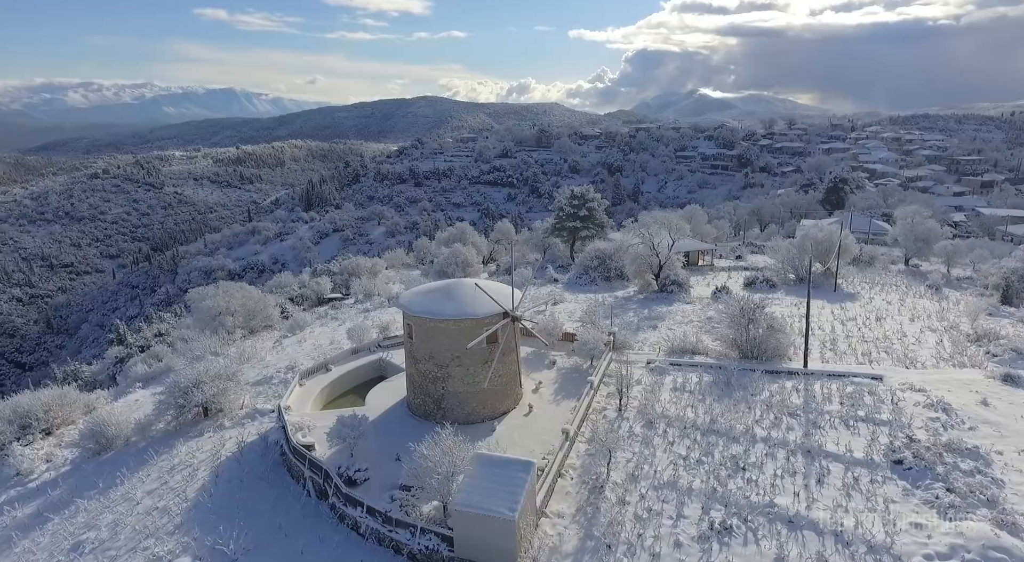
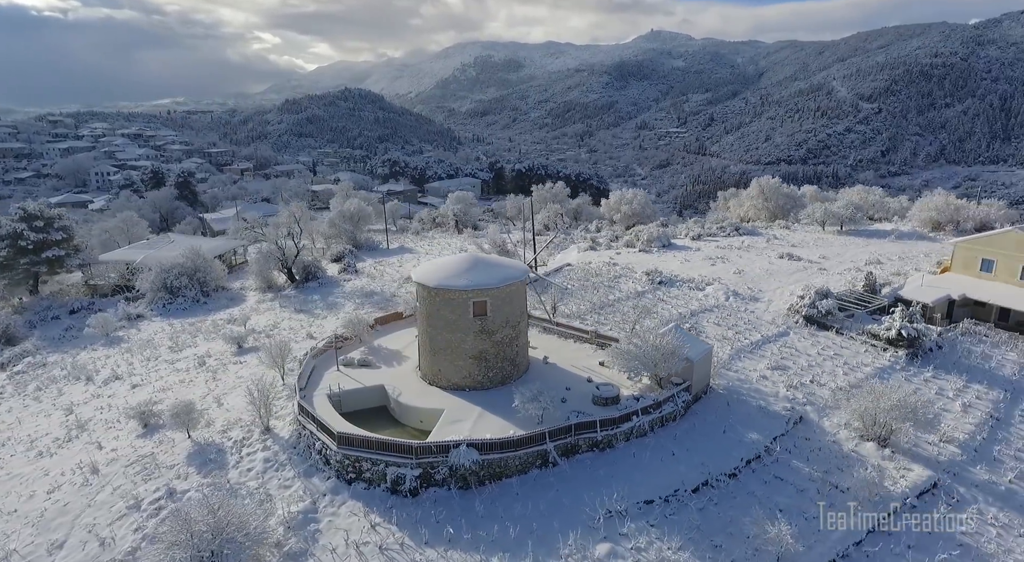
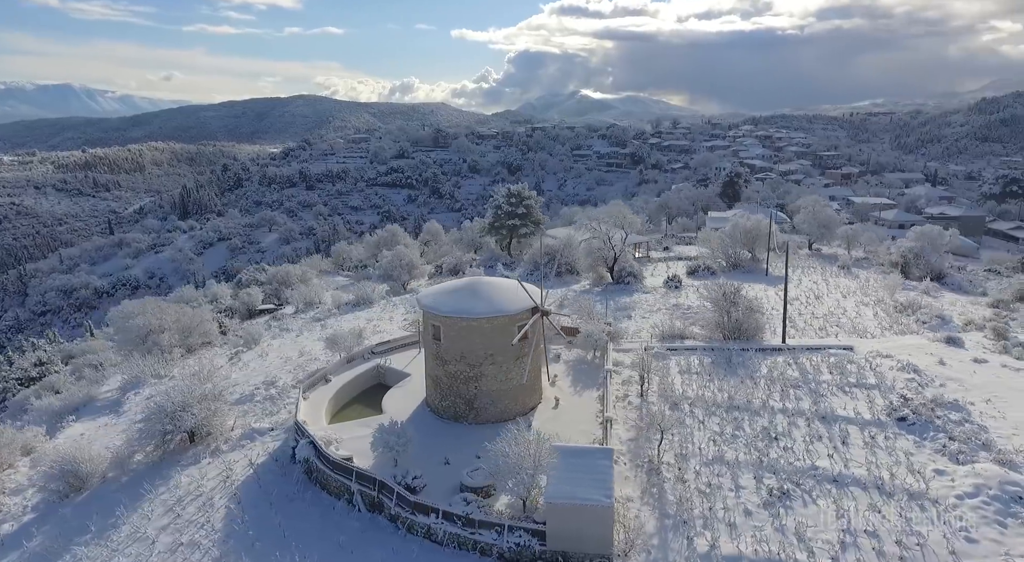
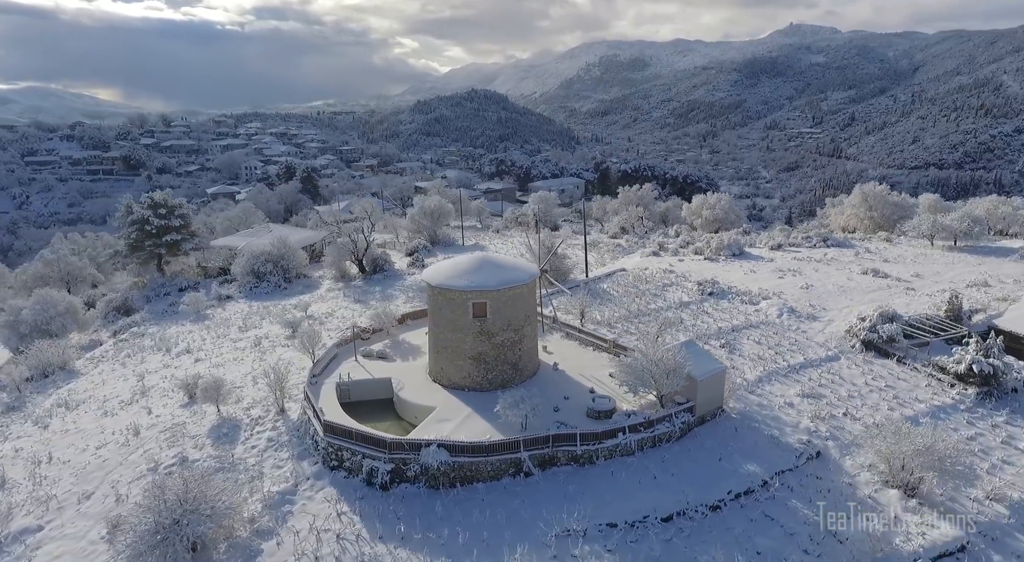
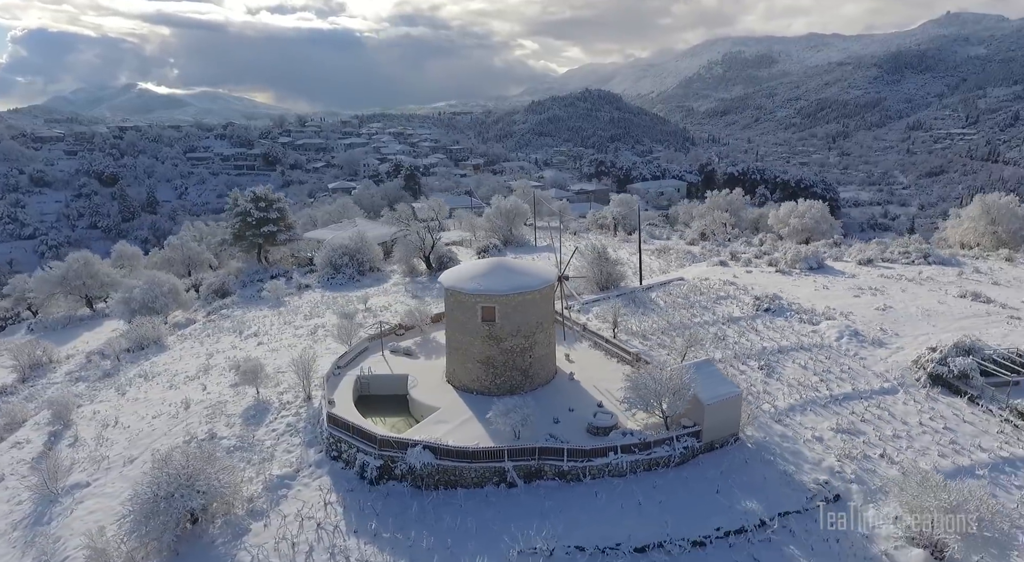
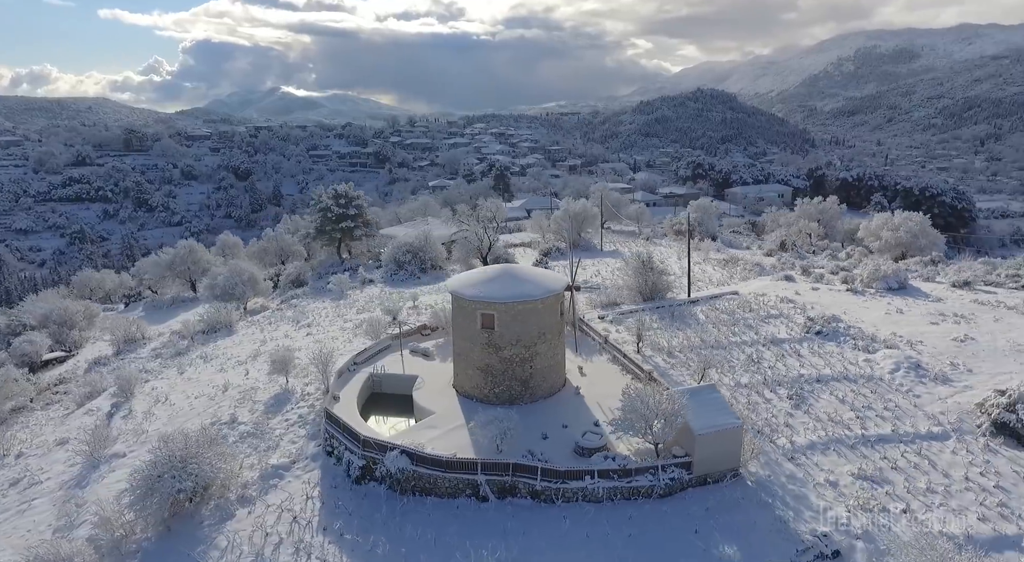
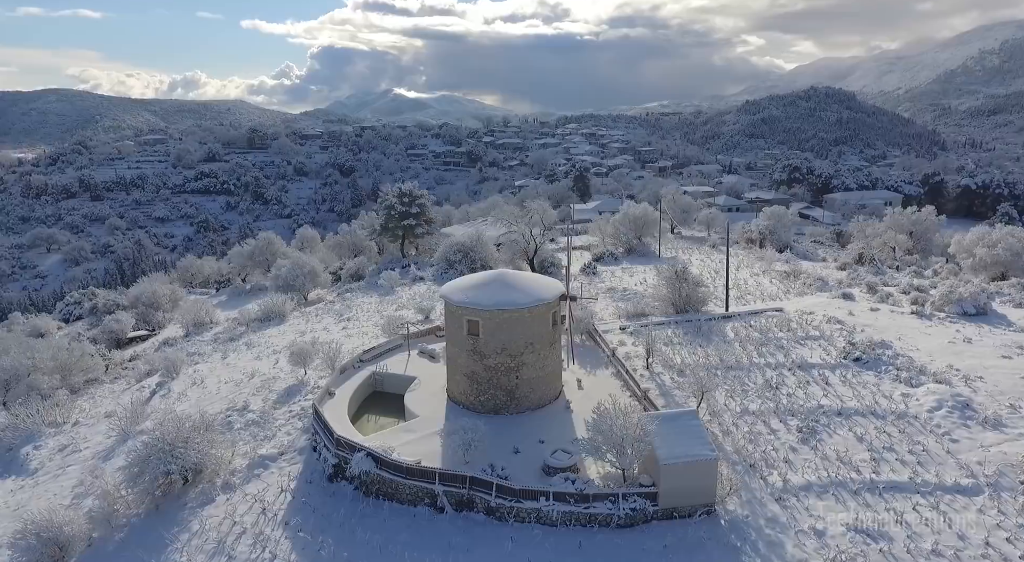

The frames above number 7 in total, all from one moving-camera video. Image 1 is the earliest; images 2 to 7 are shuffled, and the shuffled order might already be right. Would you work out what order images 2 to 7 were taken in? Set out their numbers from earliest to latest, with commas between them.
3, 7, 6, 5, 4, 2
